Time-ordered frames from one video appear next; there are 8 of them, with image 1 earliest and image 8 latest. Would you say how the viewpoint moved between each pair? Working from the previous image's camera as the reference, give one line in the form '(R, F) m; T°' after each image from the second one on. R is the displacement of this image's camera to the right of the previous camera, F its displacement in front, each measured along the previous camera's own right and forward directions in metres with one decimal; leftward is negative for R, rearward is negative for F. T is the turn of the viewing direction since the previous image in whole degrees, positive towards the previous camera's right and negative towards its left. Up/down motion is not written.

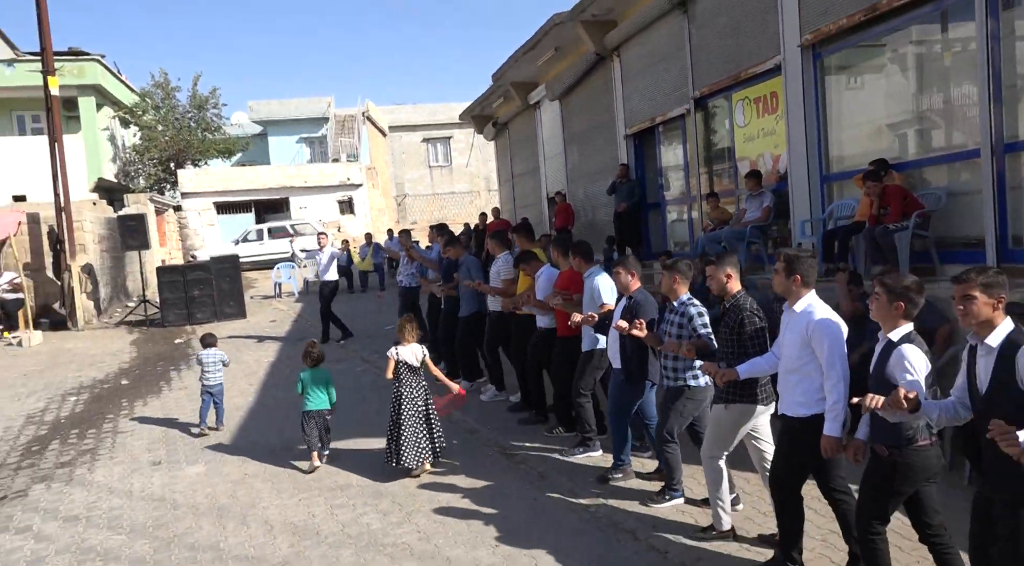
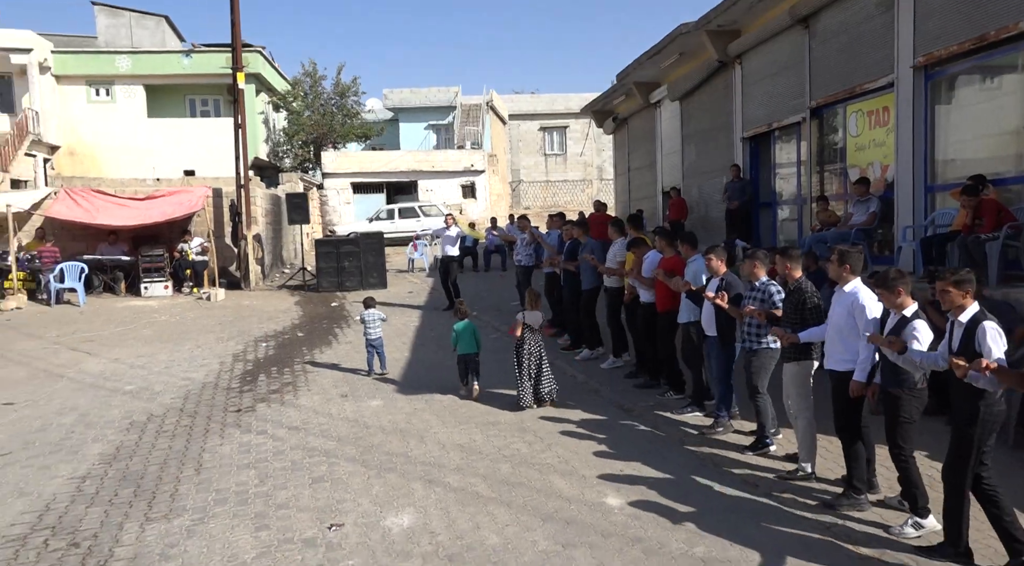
(-0.2, -1.4) m; -7°
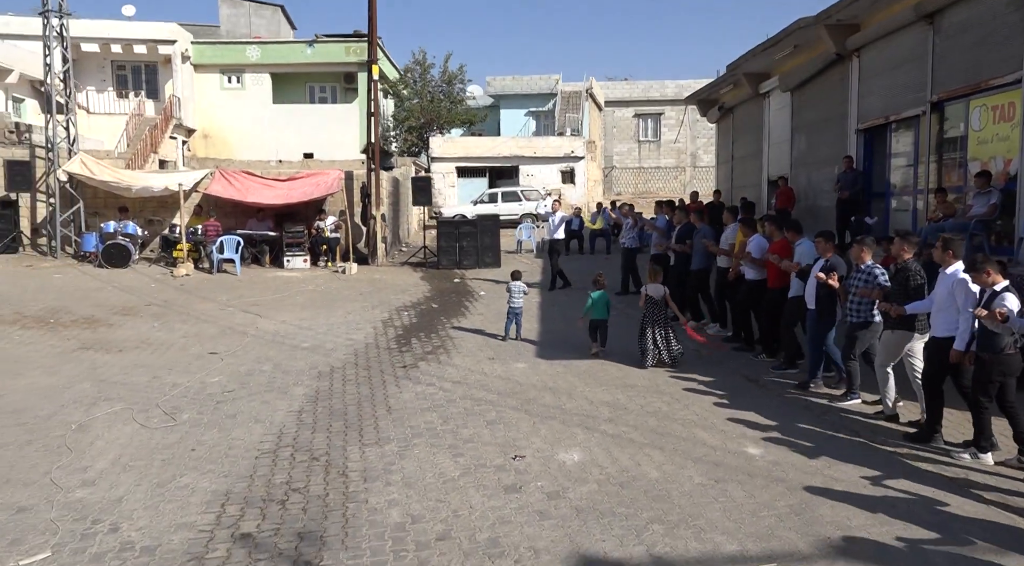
(-0.6, -0.9) m; -5°
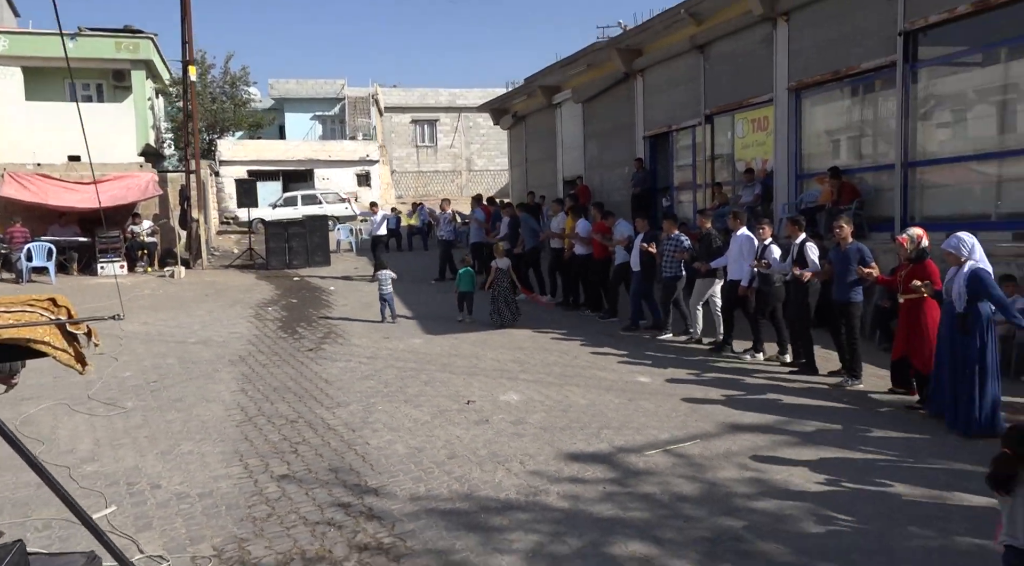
(-1.7, -1.3) m; +16°
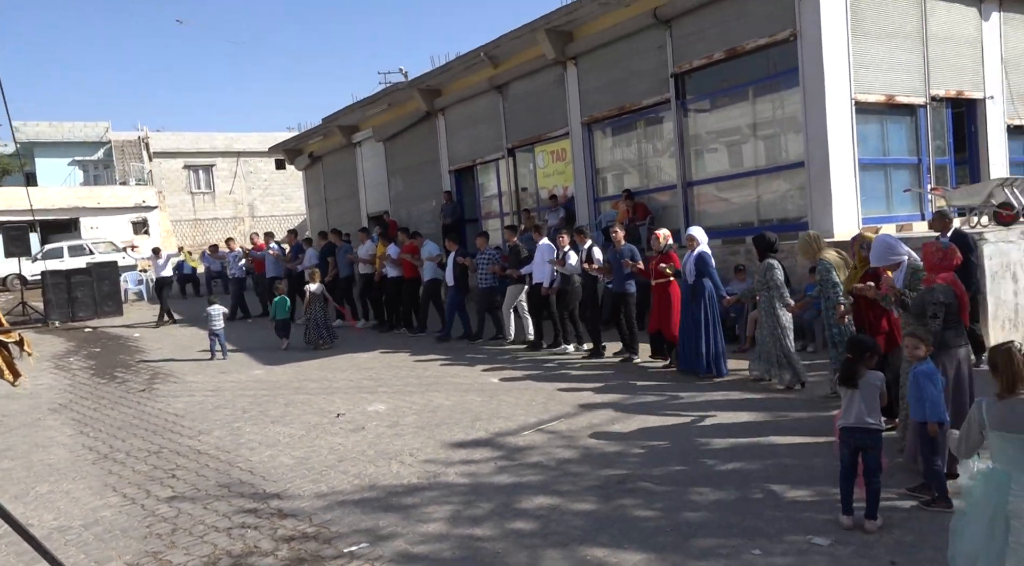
(-0.8, -0.5) m; +15°
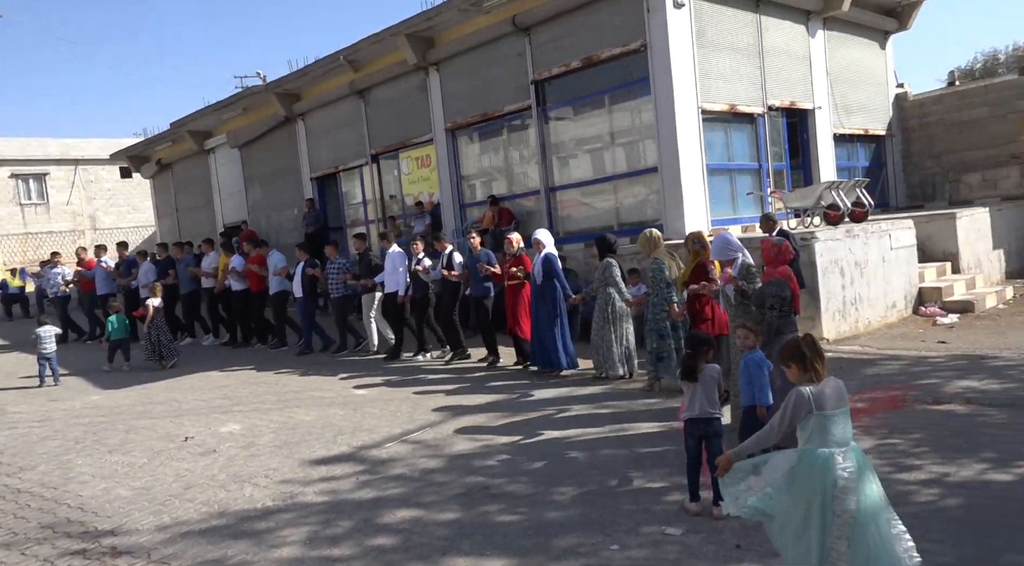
(+0.1, +0.1) m; +8°
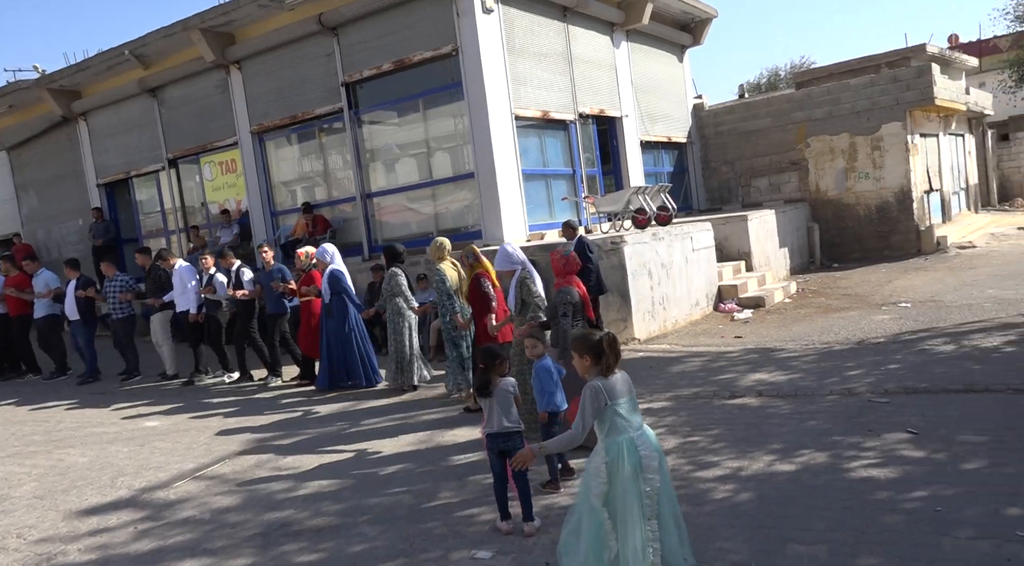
(+0.2, +0.3) m; +11°
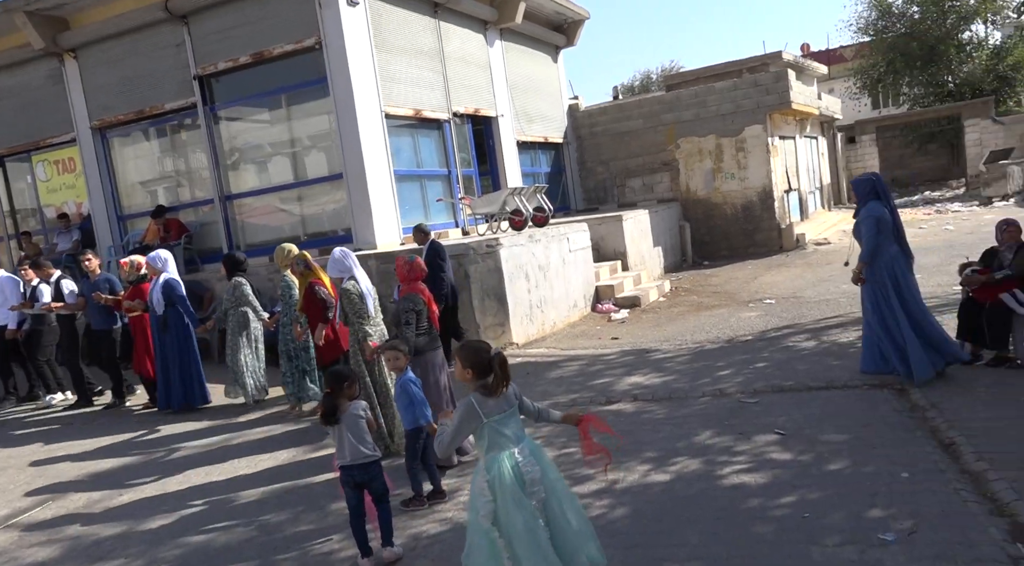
(+0.1, +0.5) m; +8°
